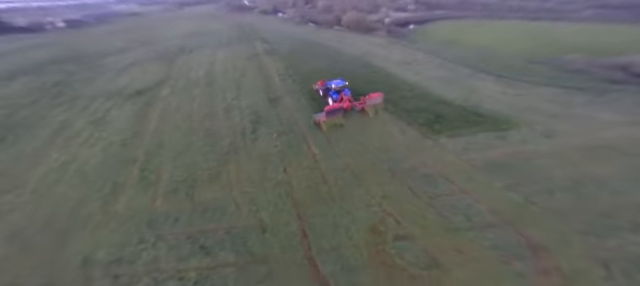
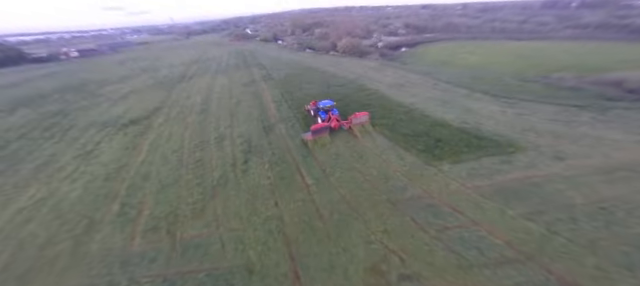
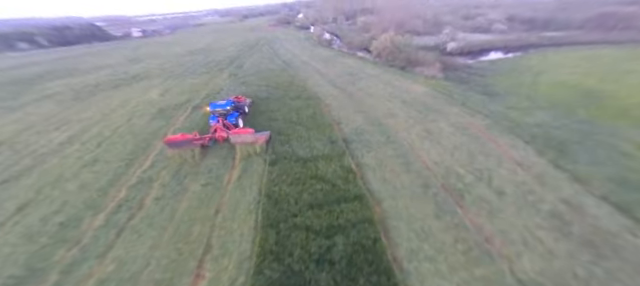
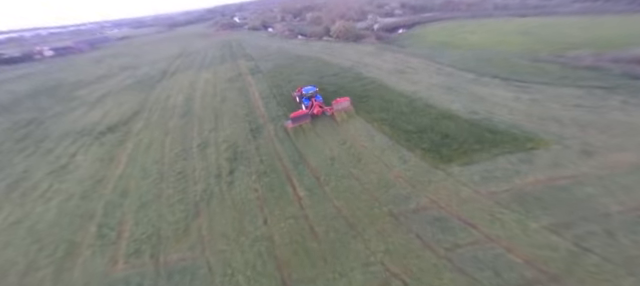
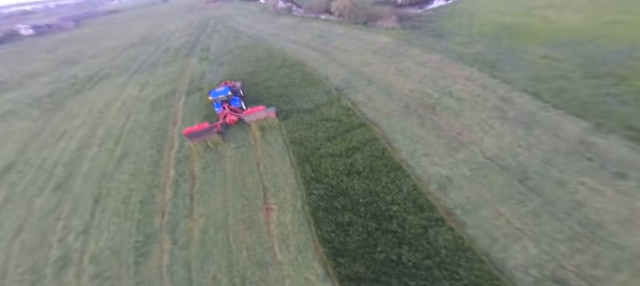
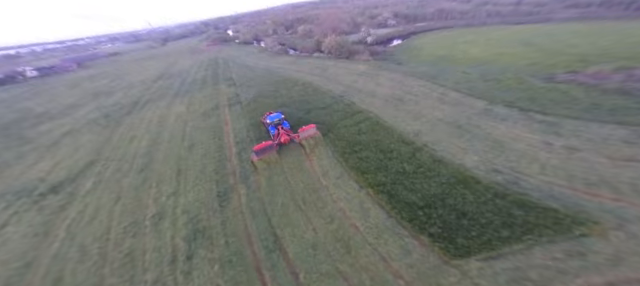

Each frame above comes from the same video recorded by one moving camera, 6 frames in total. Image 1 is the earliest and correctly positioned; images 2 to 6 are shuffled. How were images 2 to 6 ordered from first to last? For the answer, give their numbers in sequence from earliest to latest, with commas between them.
2, 4, 6, 5, 3
